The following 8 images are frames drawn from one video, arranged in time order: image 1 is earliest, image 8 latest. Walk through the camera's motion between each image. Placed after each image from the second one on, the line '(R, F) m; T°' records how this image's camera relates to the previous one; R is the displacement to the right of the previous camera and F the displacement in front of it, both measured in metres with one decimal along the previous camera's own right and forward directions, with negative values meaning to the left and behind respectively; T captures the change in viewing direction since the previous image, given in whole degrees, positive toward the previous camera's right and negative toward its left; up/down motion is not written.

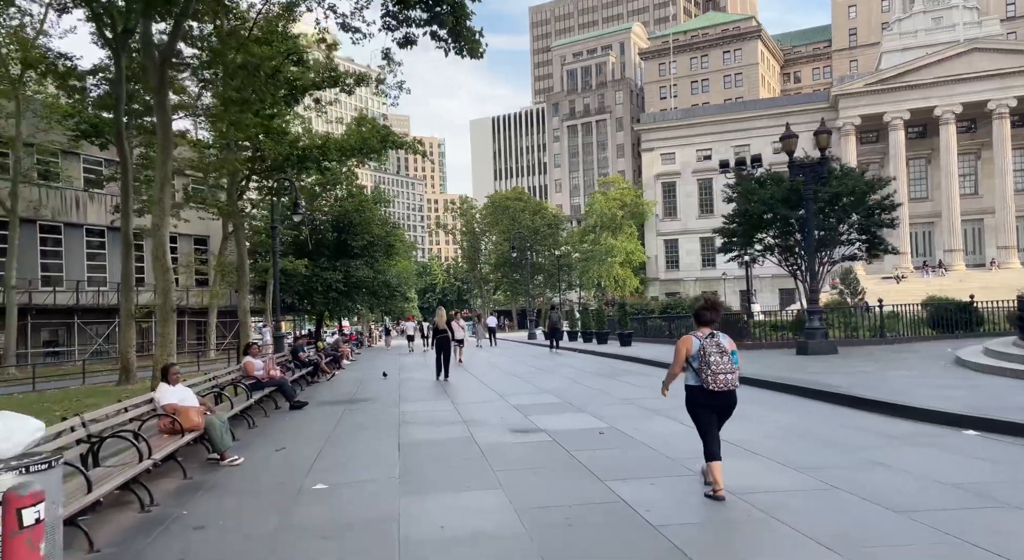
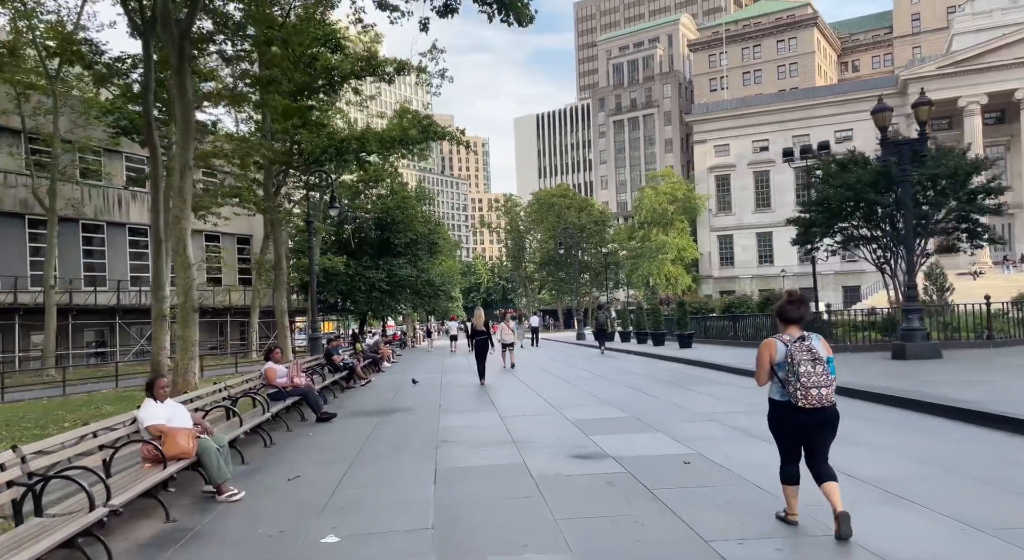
(-0.2, +1.5) m; -4°
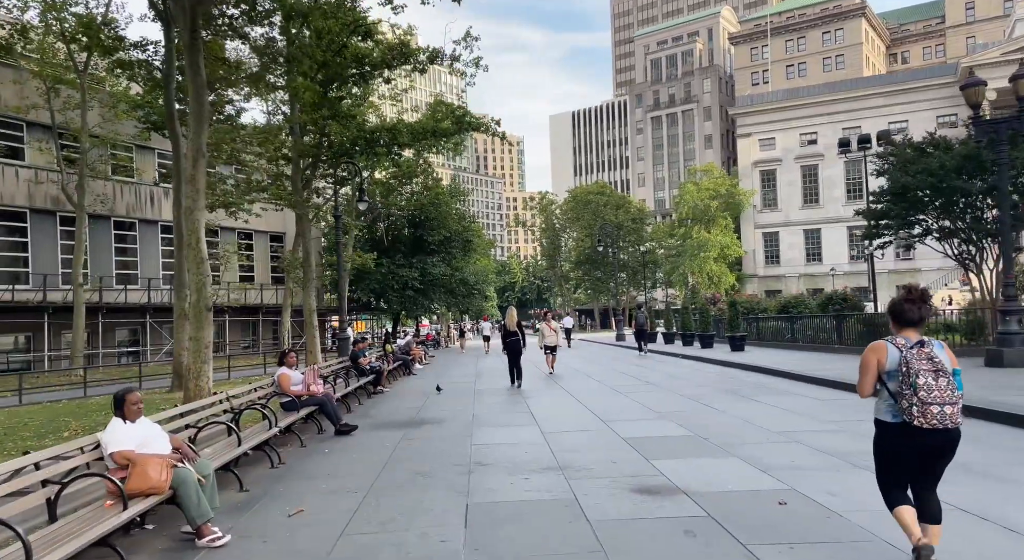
(-0.1, +1.2) m; -3°
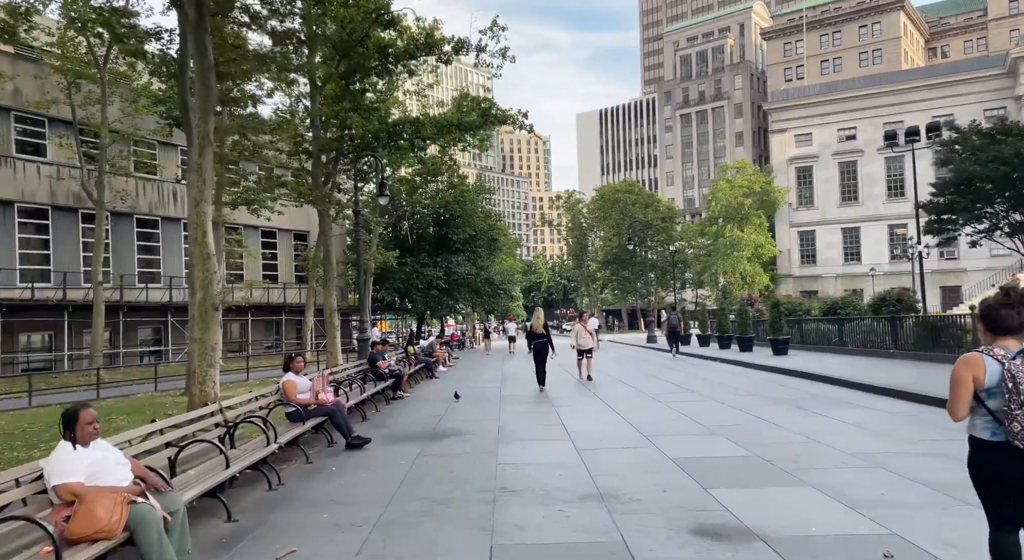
(-0.1, +1.0) m; -2°
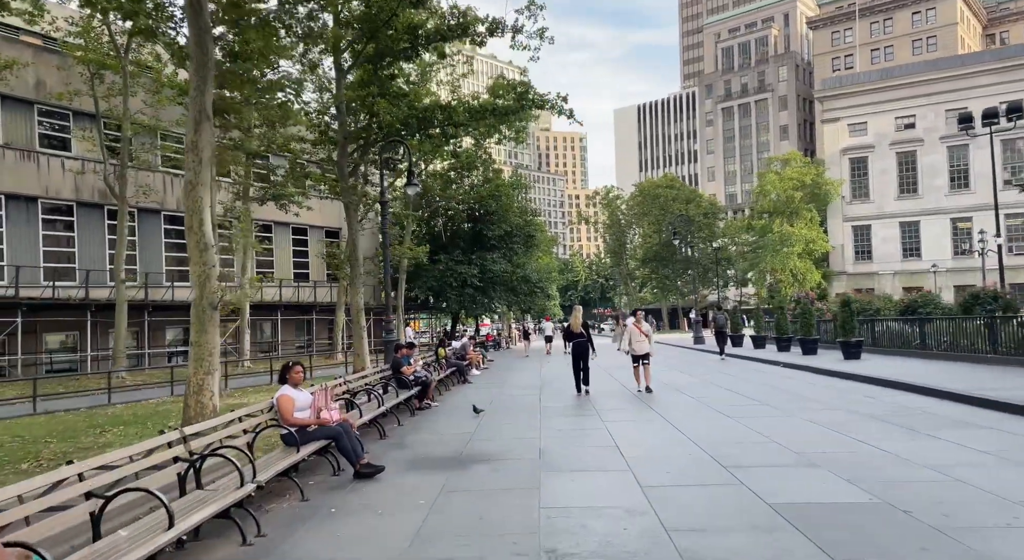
(-0.1, +1.6) m; -3°
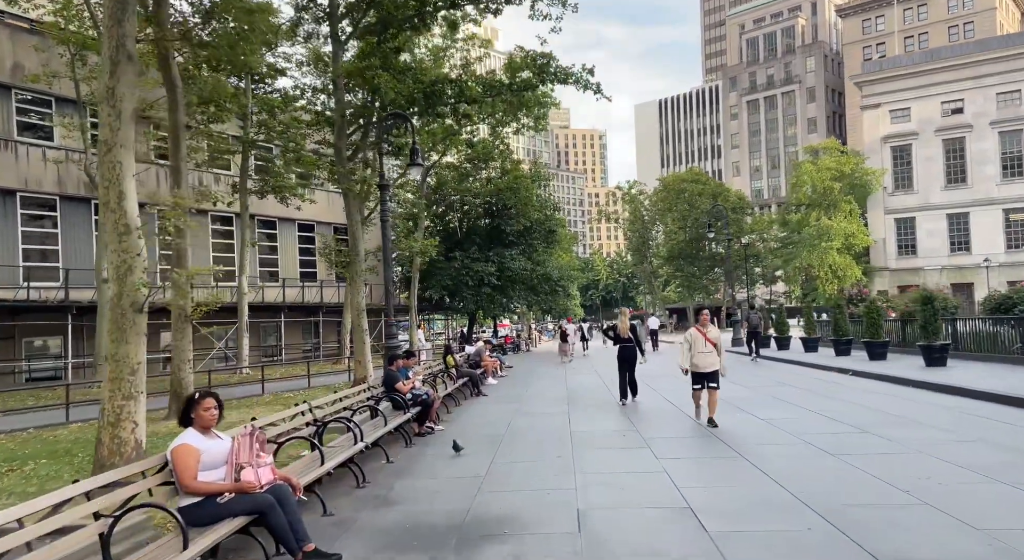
(0.0, +2.3) m; -2°
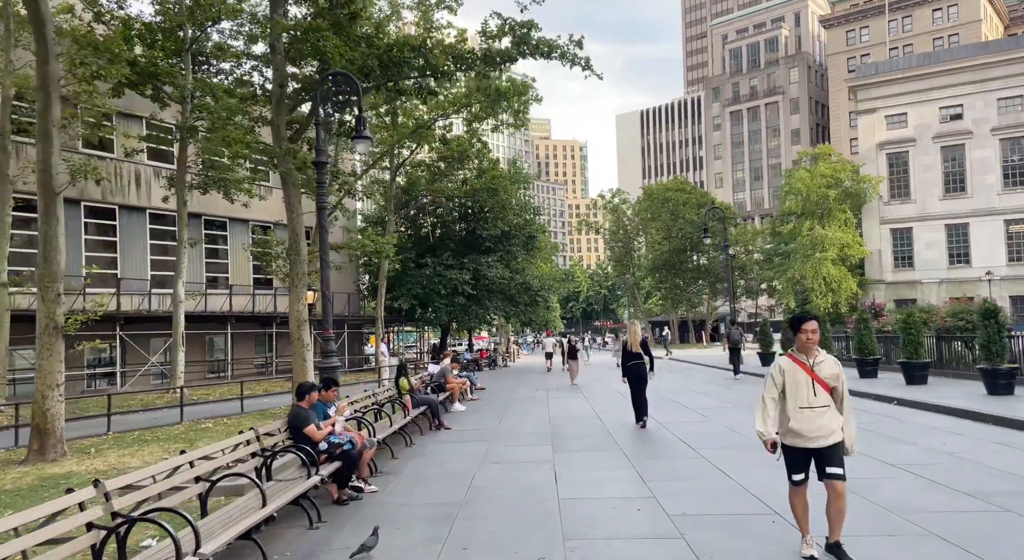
(+0.2, +2.8) m; +2°
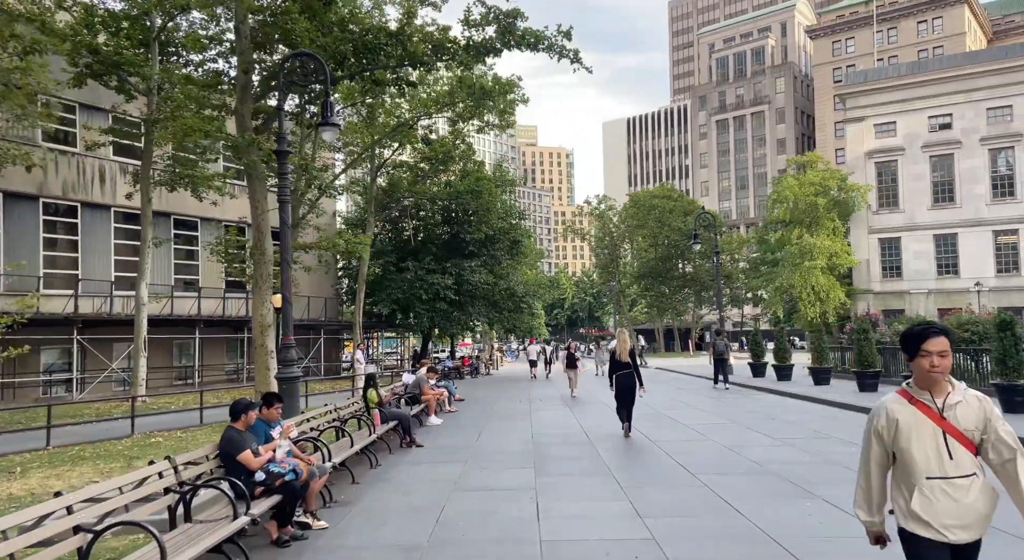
(+0.1, +1.0) m; +1°
